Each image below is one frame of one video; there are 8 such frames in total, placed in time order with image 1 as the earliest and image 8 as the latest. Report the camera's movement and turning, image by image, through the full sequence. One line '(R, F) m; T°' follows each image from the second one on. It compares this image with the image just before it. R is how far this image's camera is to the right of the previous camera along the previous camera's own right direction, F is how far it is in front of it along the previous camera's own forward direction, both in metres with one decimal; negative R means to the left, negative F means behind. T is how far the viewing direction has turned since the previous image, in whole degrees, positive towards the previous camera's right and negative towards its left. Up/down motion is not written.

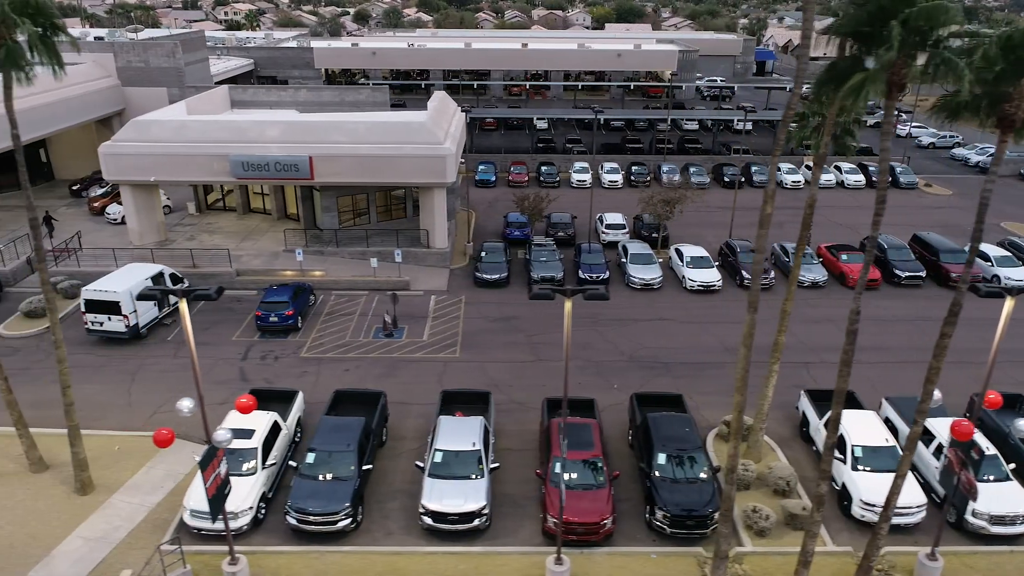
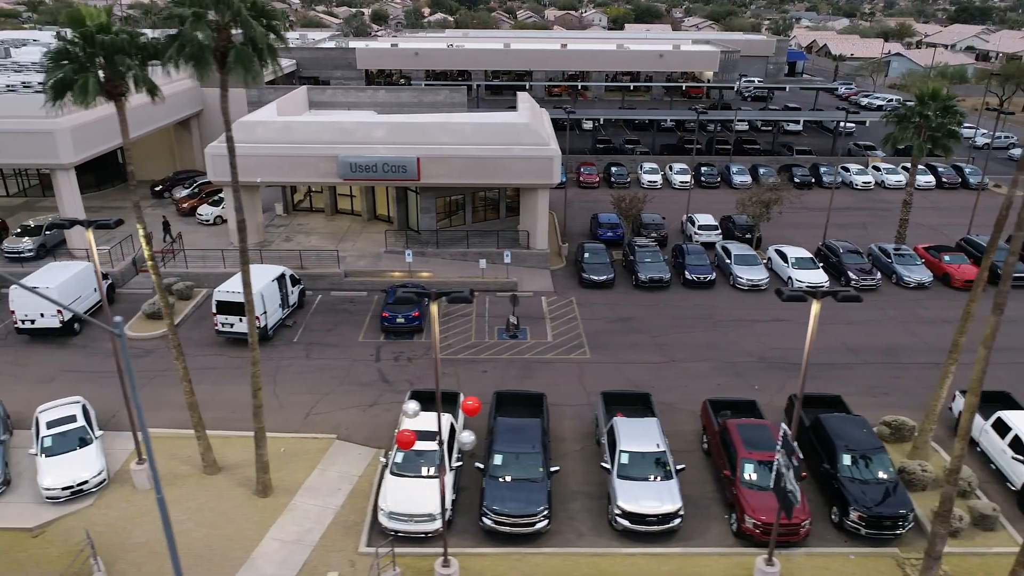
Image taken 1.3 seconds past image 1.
(-3.7, 0.0) m; 0°
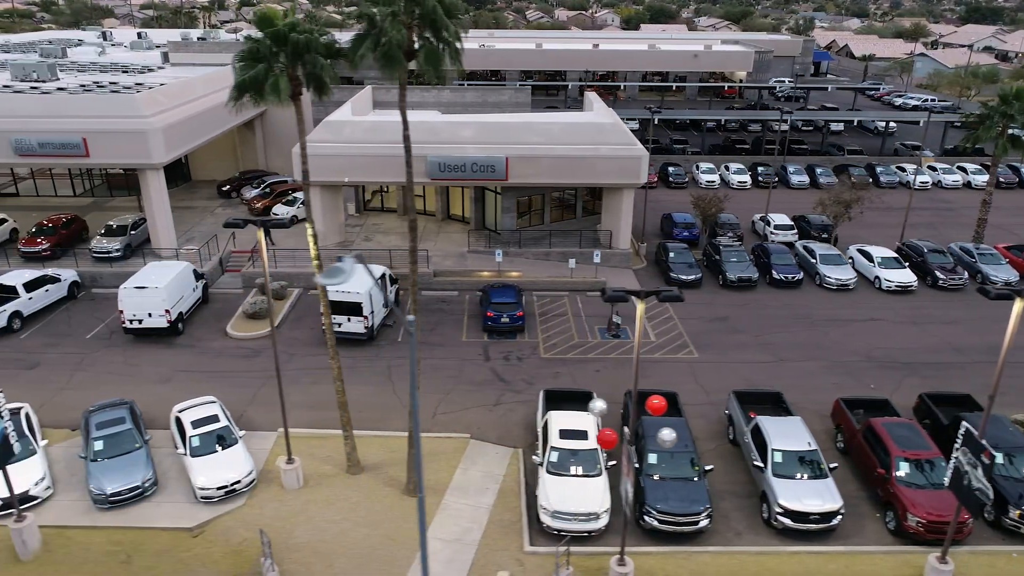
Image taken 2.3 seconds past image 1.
(-3.1, 0.0) m; 0°
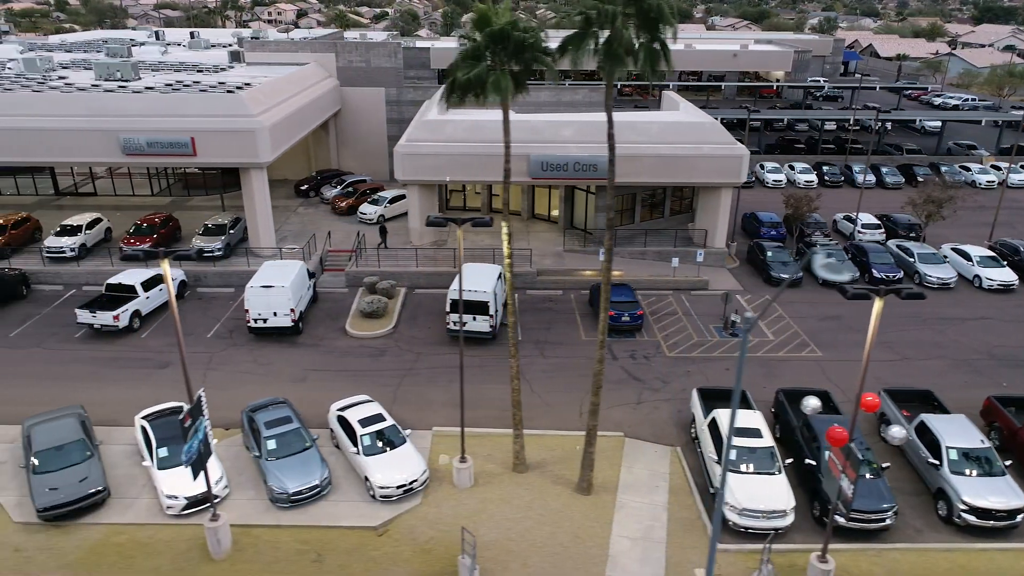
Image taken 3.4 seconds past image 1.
(-3.6, 0.0) m; 0°
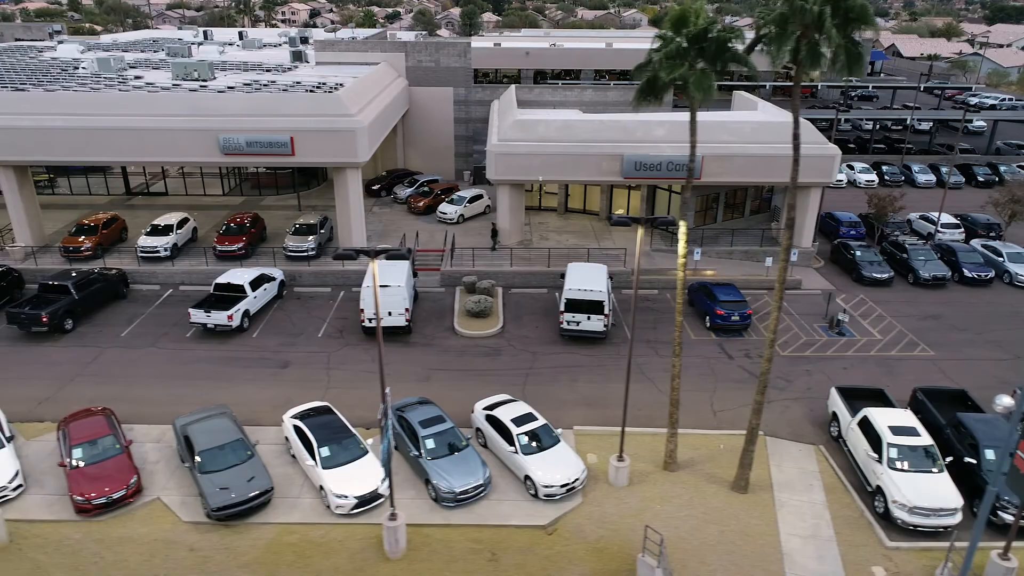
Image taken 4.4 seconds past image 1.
(-3.3, 0.0) m; 0°
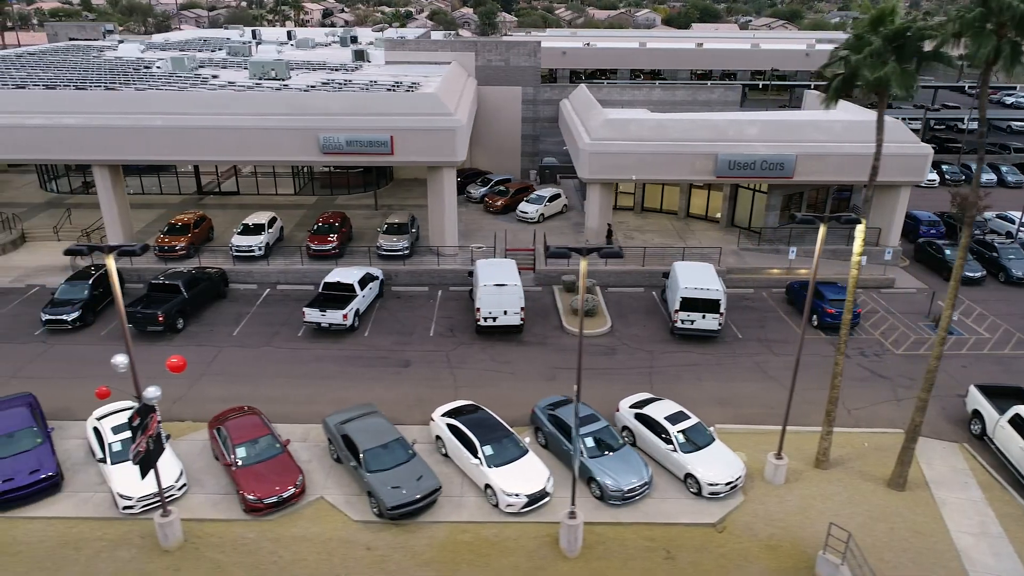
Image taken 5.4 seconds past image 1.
(-3.3, 0.0) m; 0°
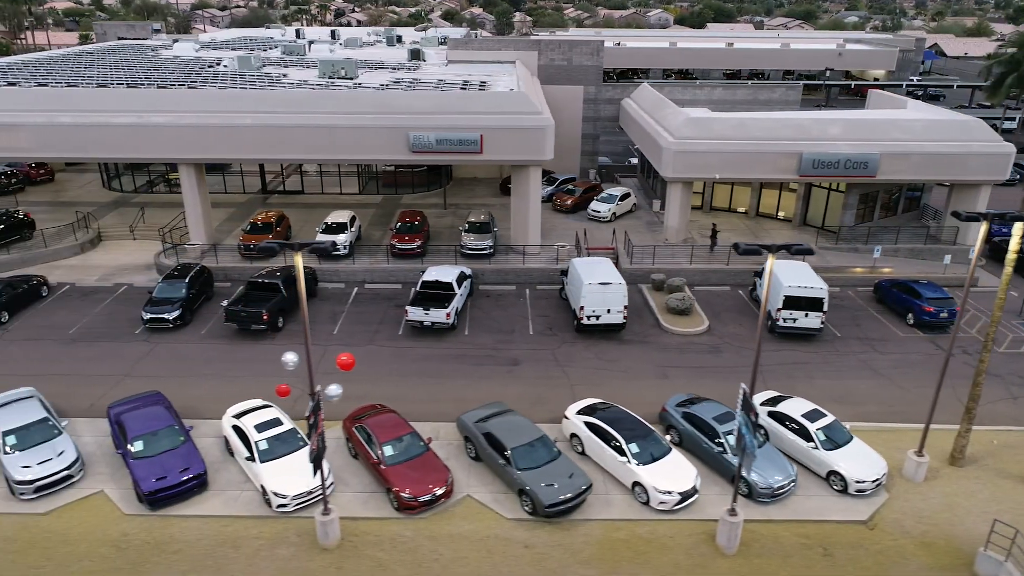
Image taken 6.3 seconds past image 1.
(-3.0, 0.0) m; 0°
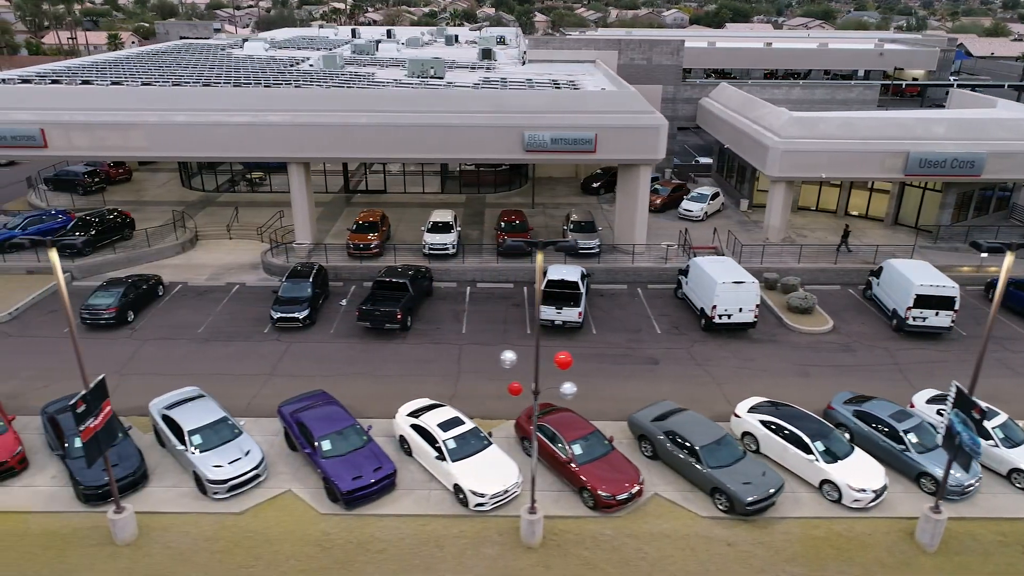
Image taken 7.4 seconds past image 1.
(-3.8, 0.0) m; 0°
